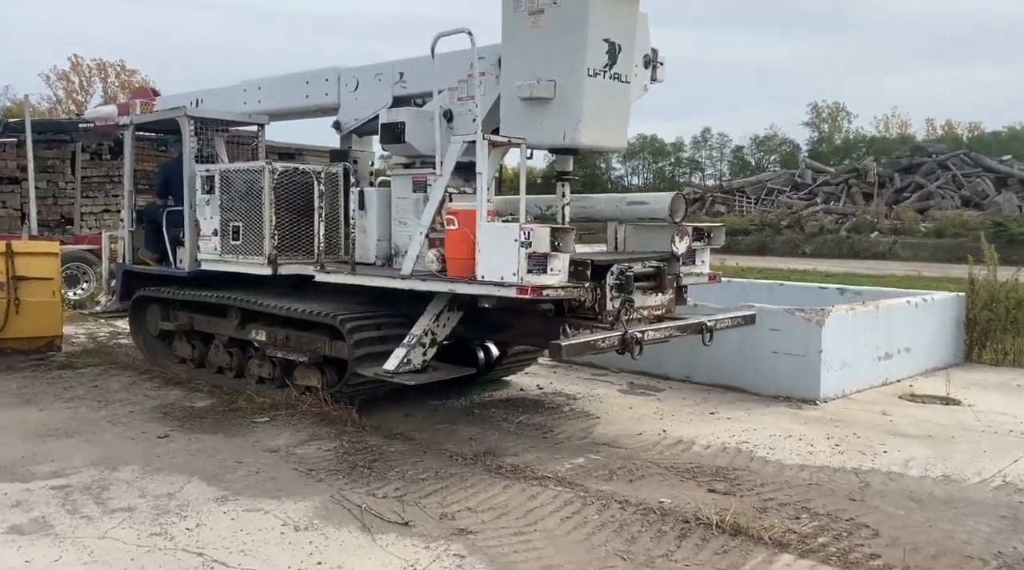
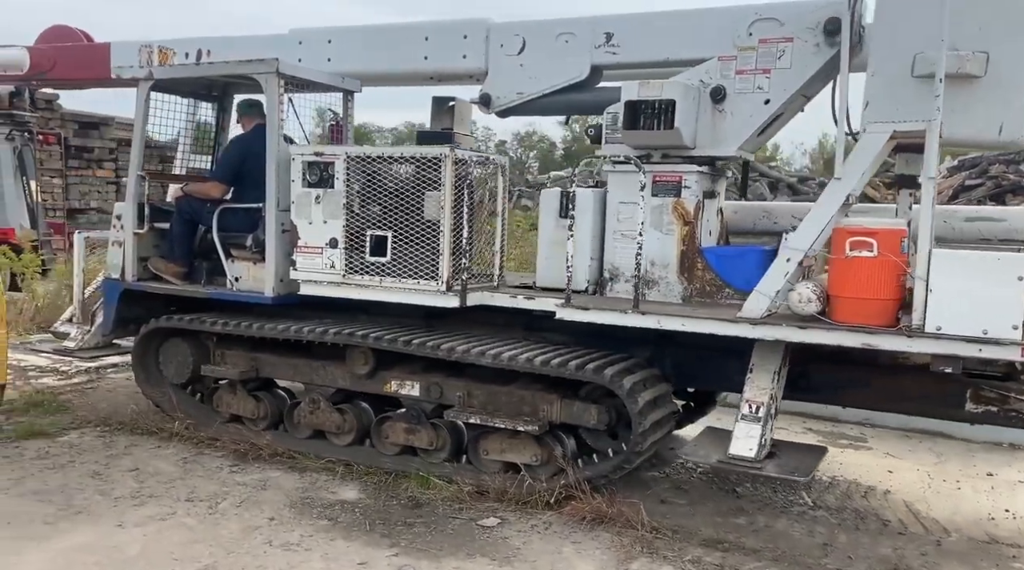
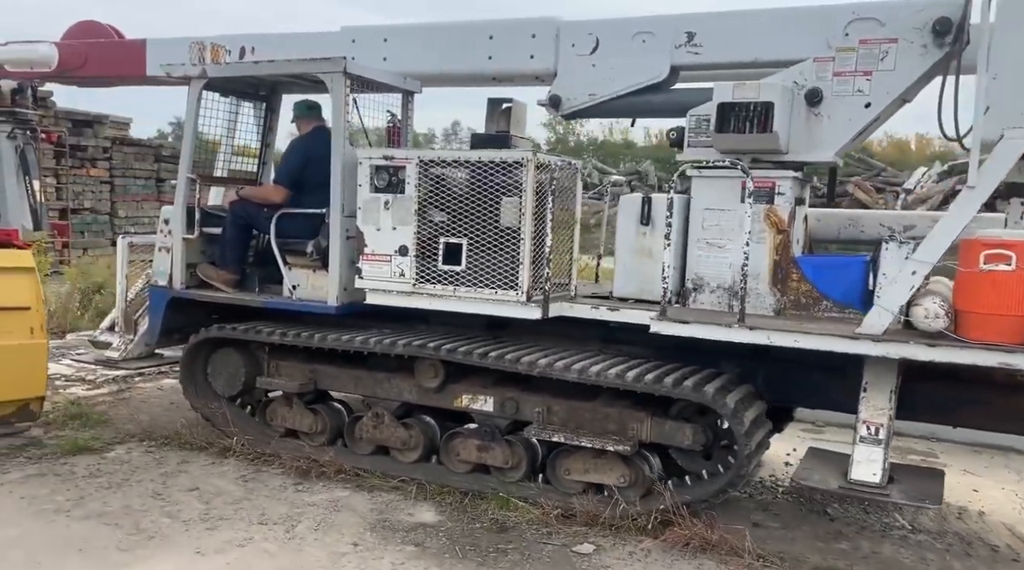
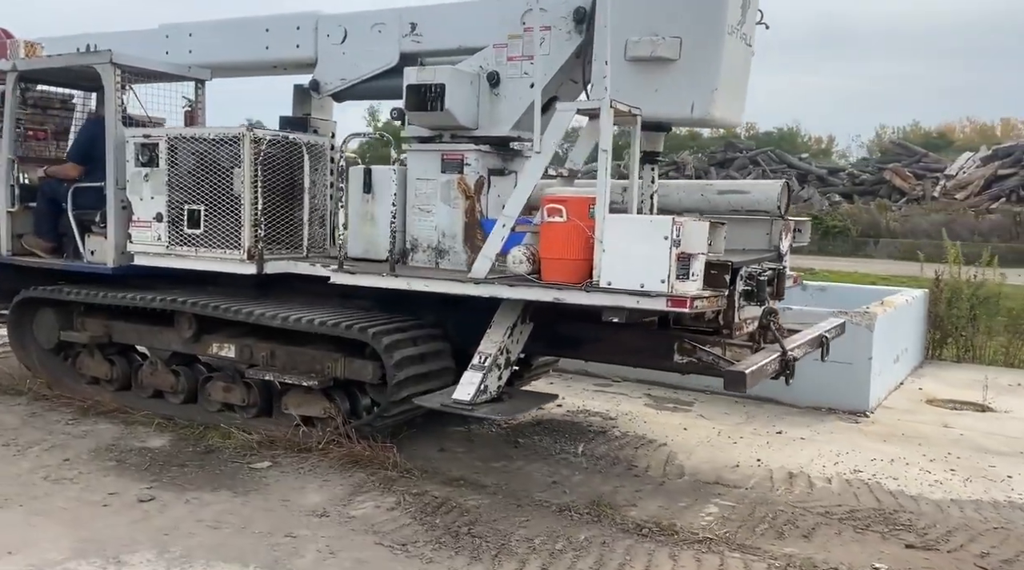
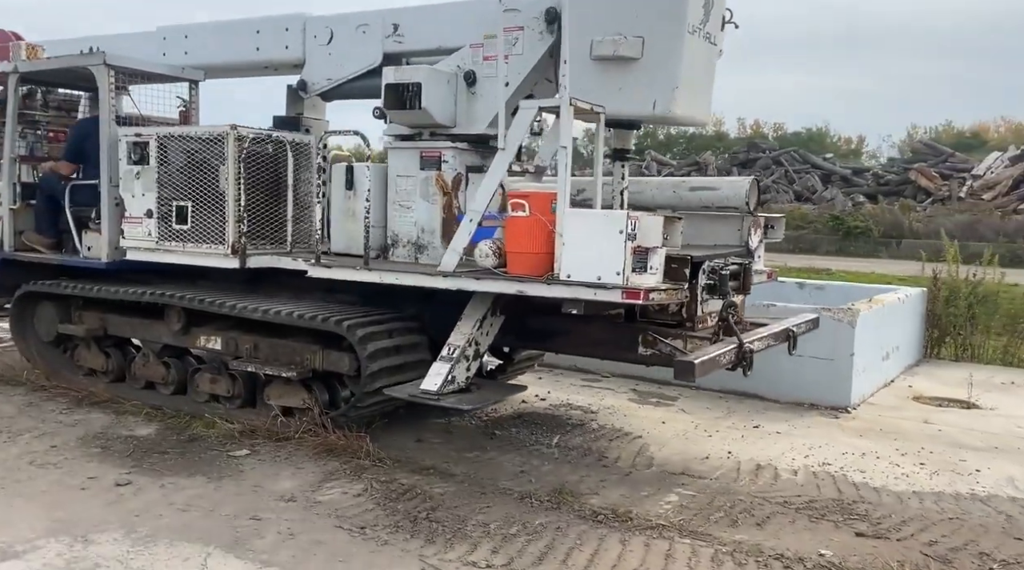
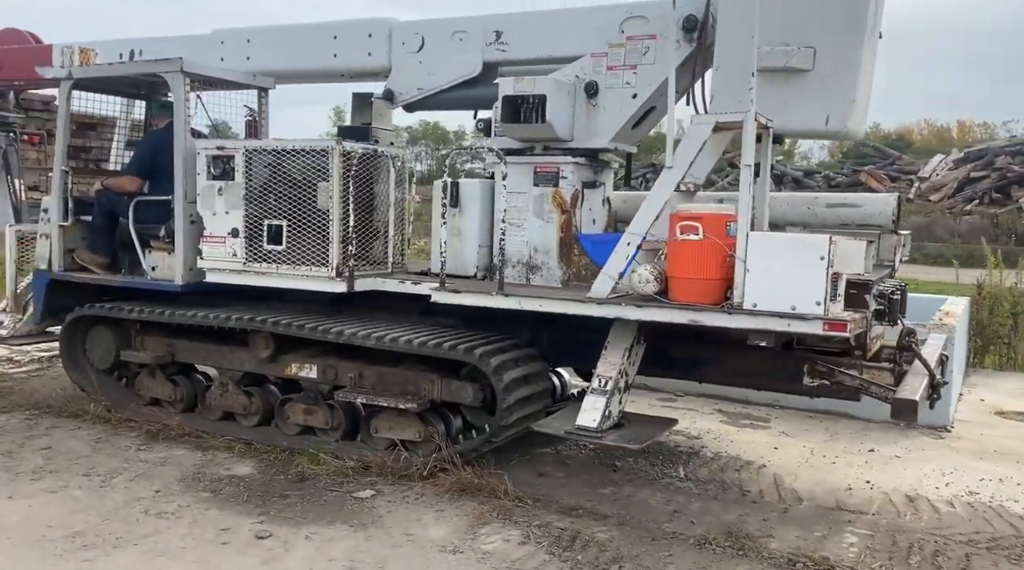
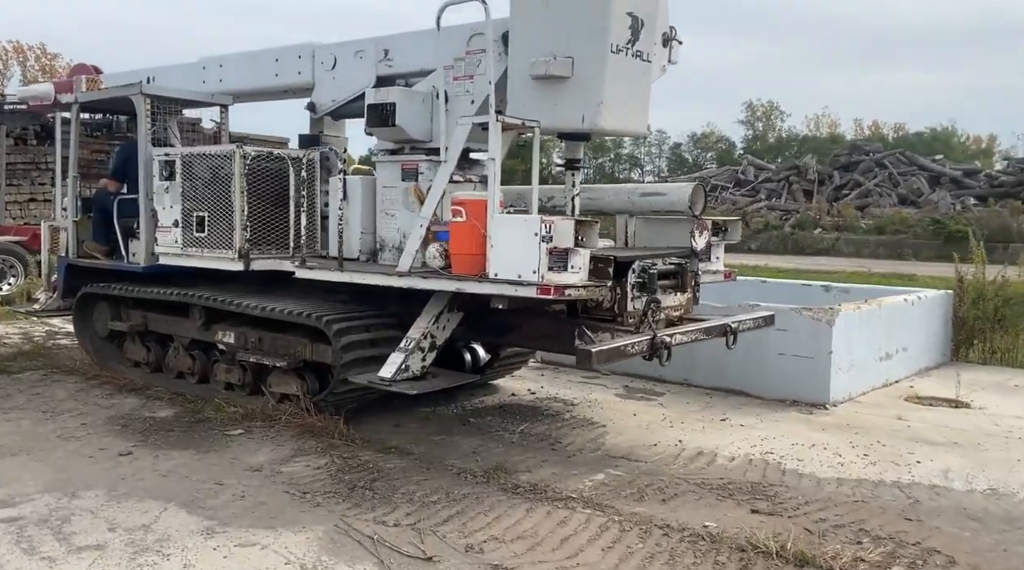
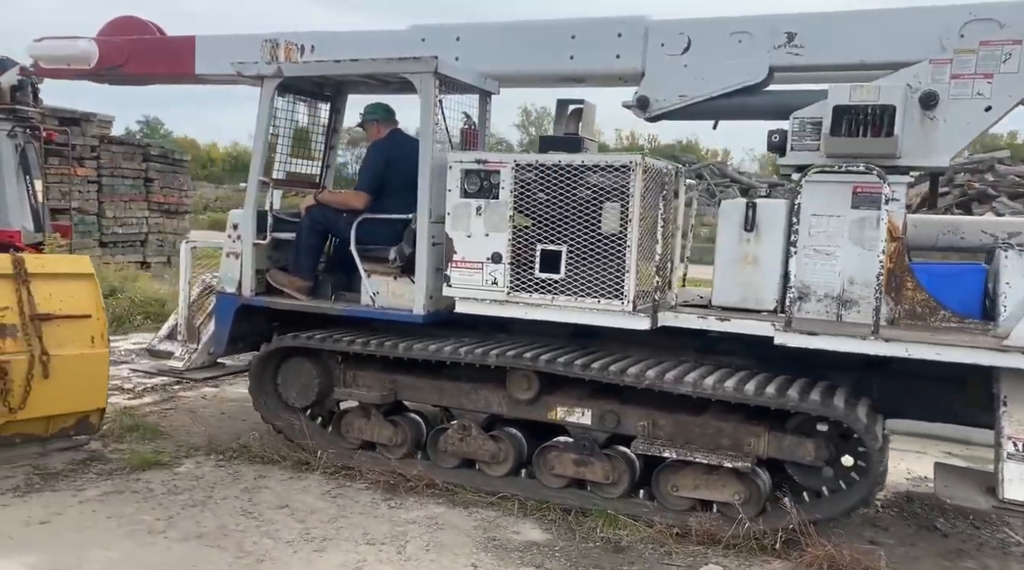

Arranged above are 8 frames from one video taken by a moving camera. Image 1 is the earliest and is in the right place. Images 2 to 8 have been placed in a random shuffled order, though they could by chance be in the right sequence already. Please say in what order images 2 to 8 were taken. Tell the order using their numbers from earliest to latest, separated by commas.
7, 5, 4, 6, 2, 3, 8
